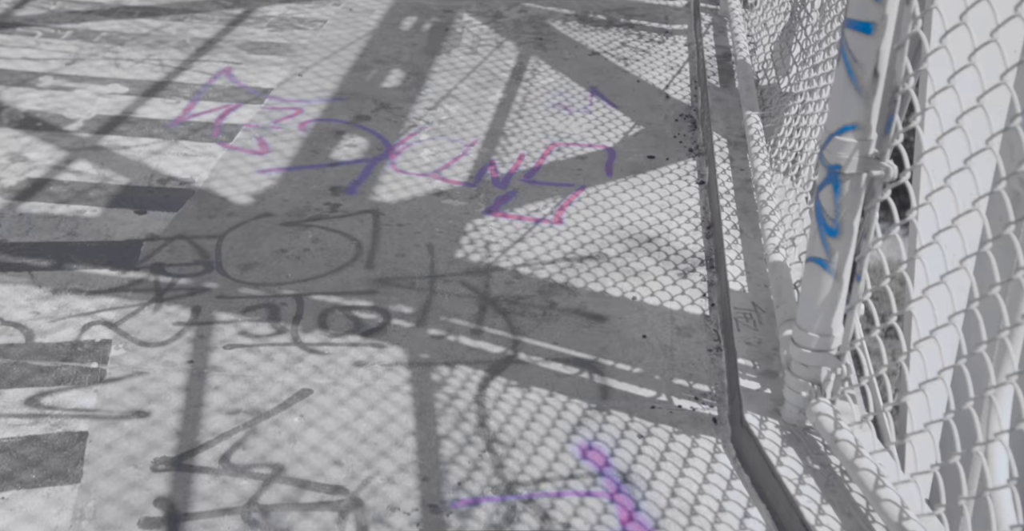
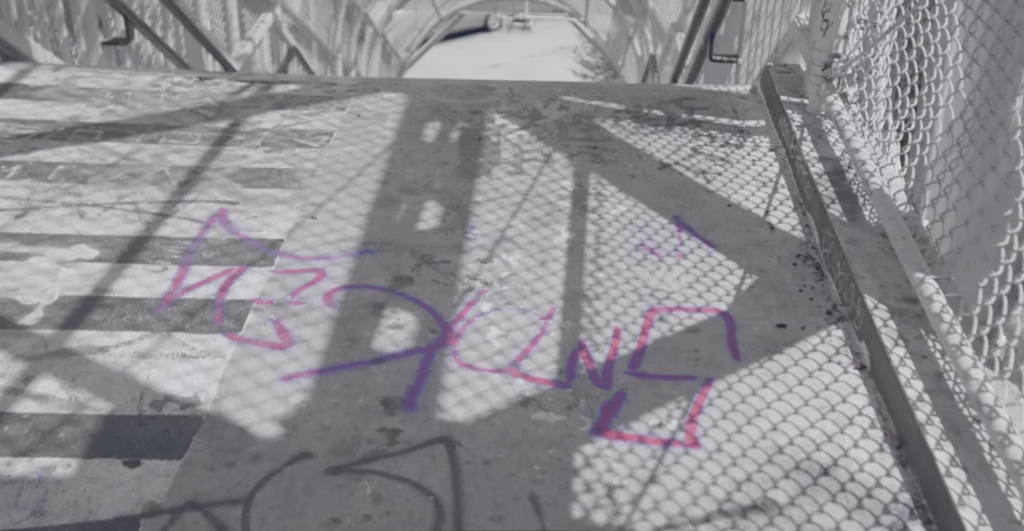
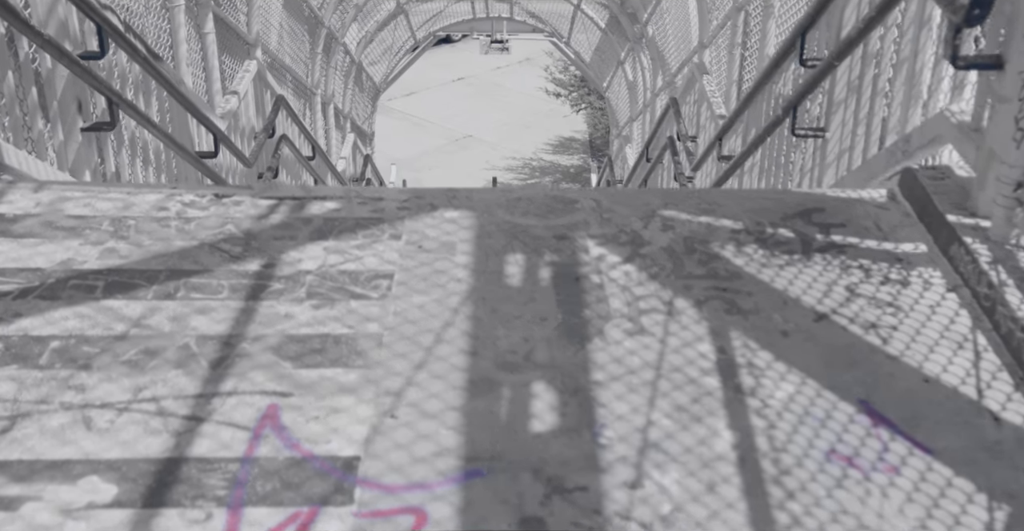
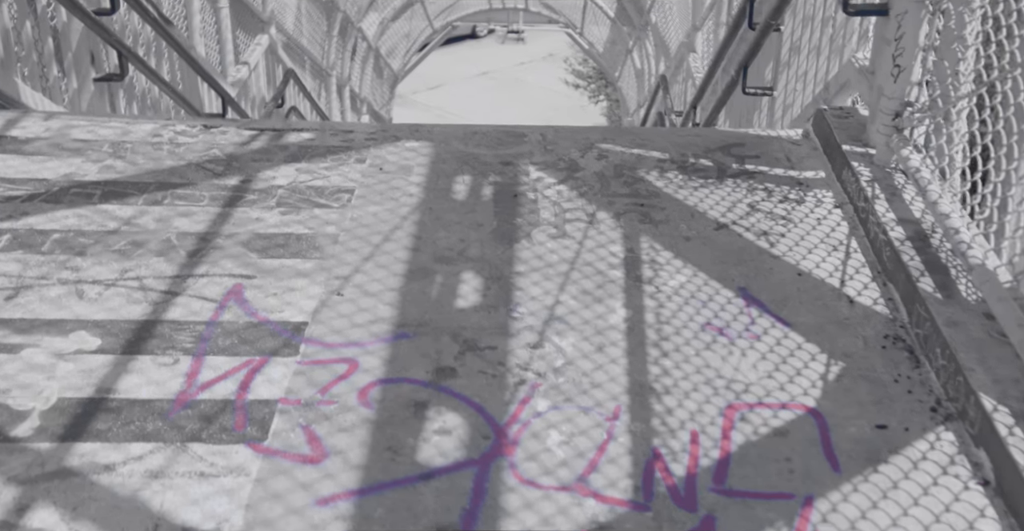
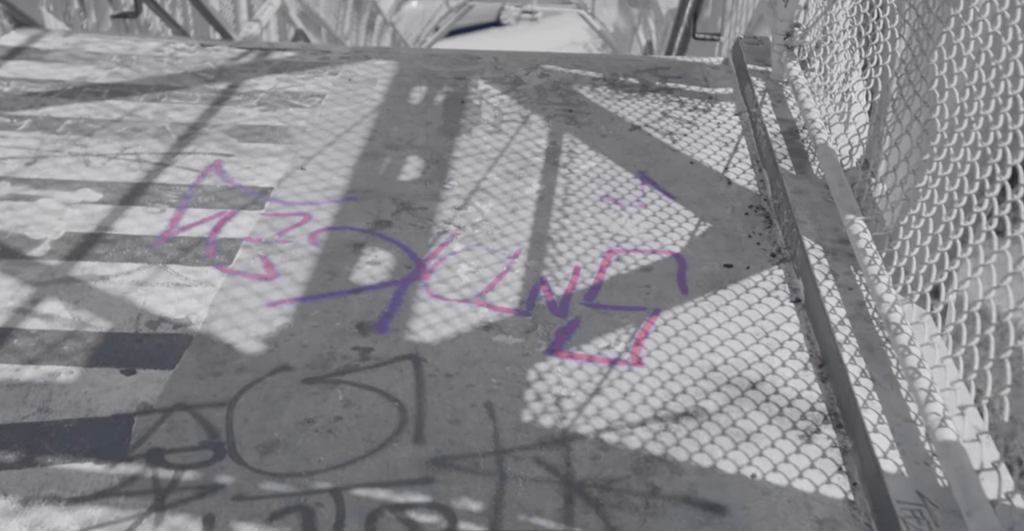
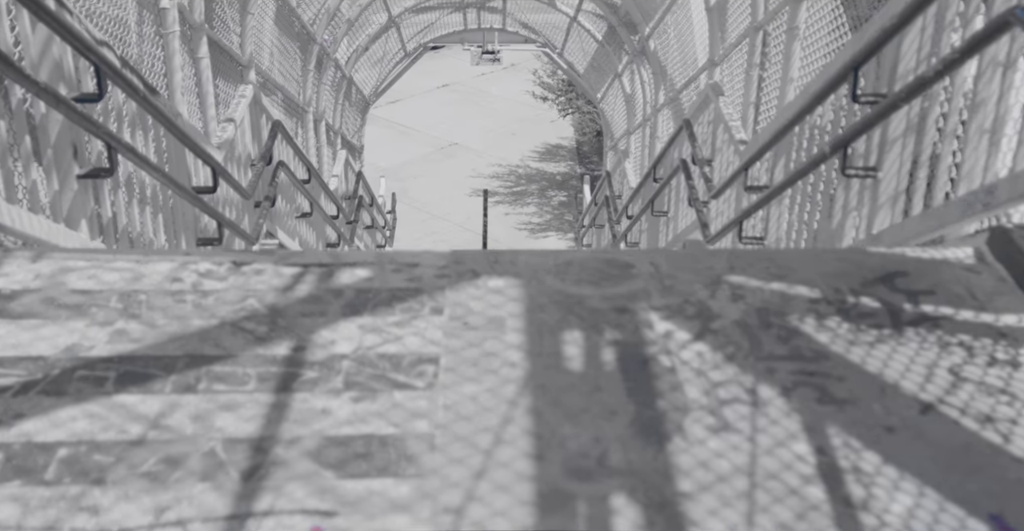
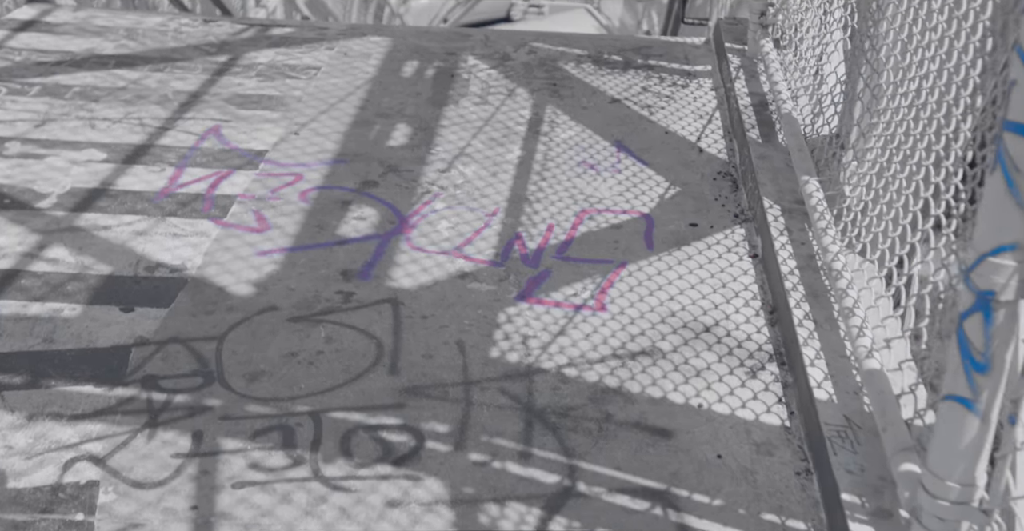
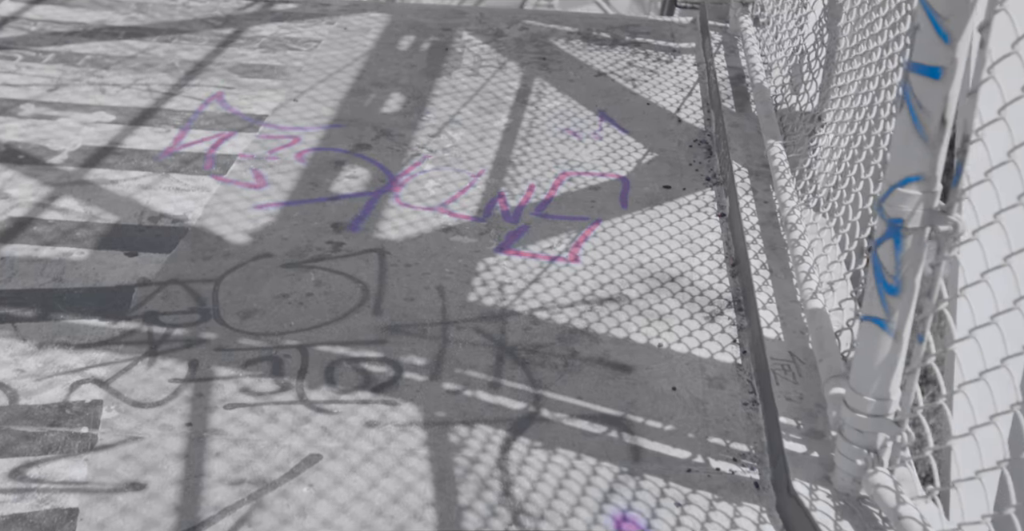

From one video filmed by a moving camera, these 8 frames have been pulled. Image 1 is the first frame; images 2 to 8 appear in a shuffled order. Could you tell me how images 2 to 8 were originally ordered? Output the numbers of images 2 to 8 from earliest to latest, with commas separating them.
8, 7, 5, 2, 4, 3, 6
